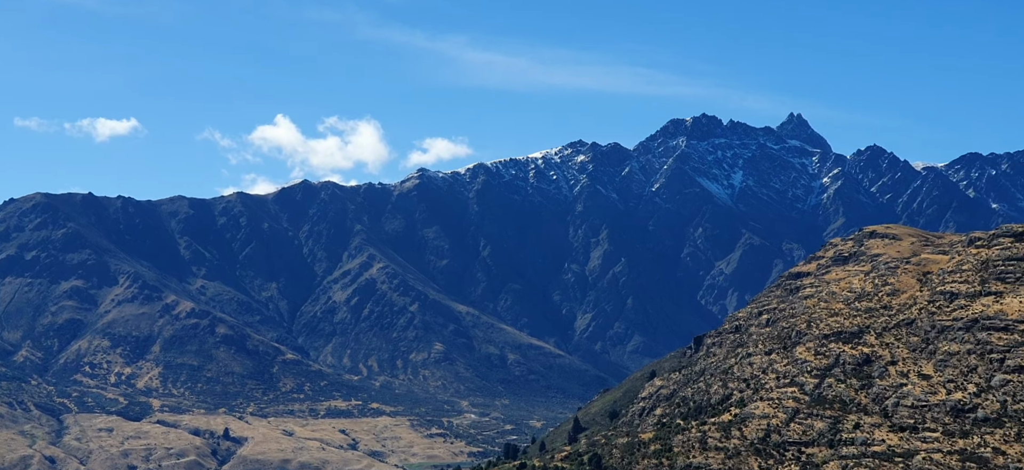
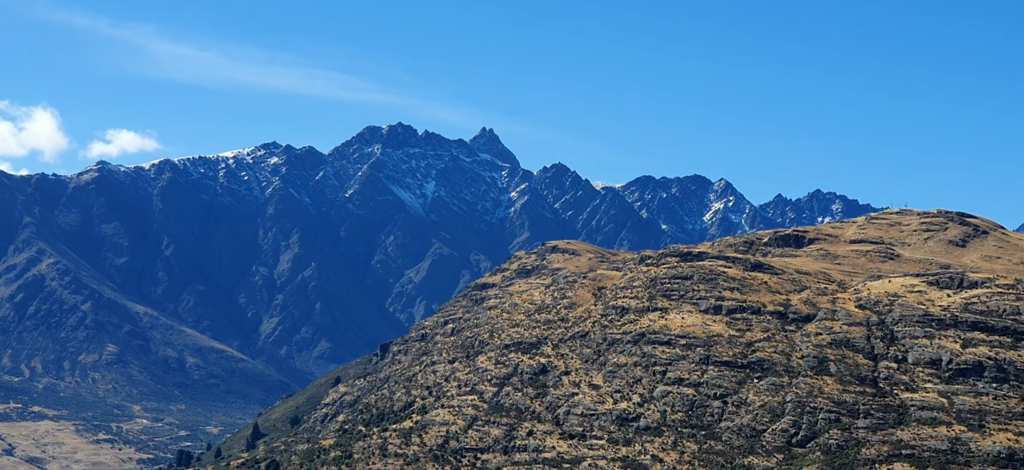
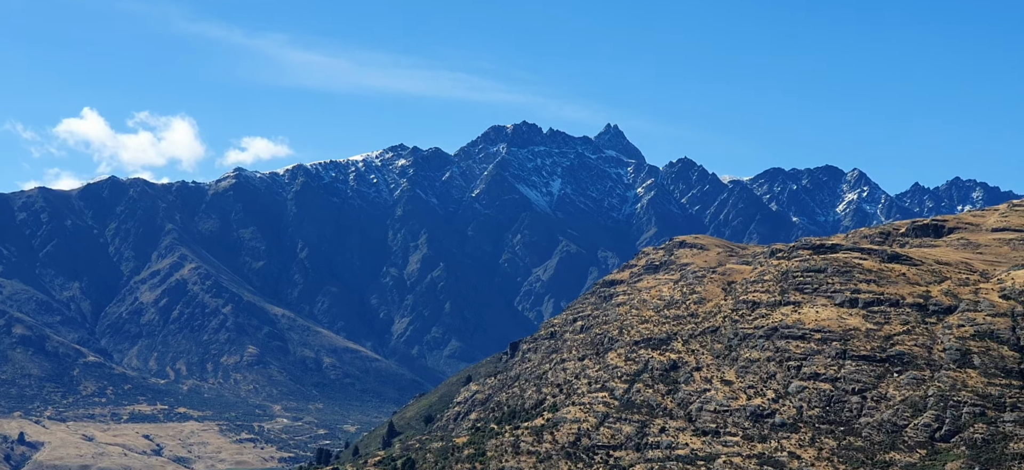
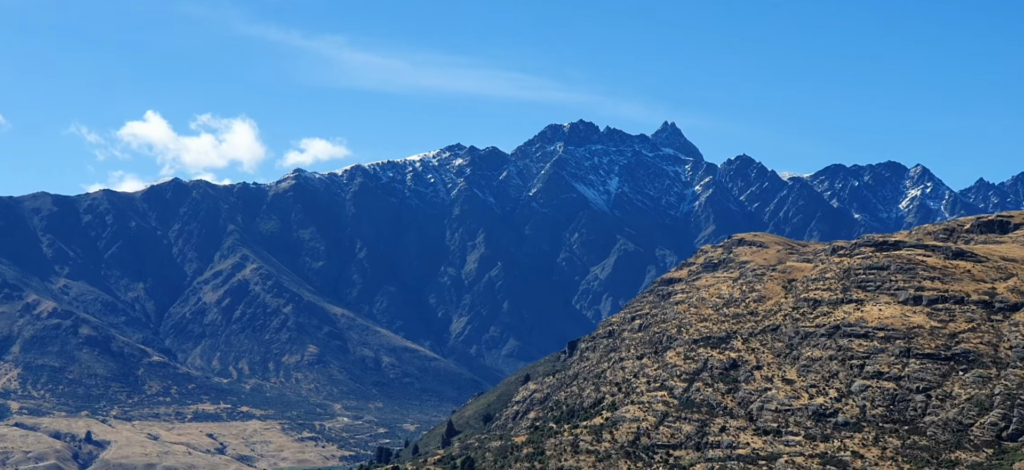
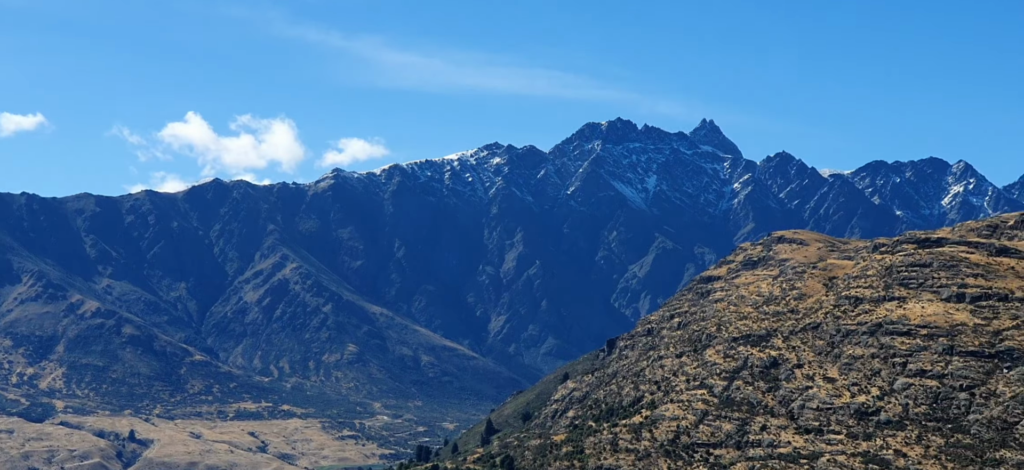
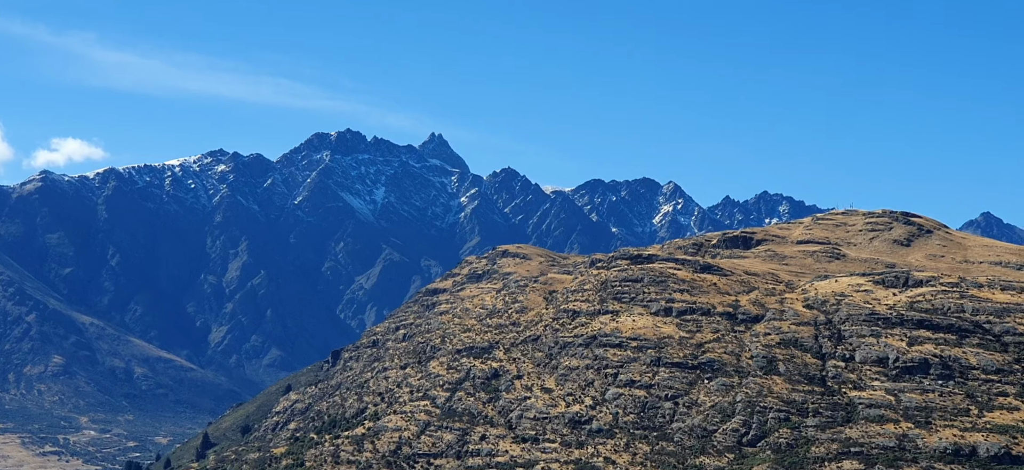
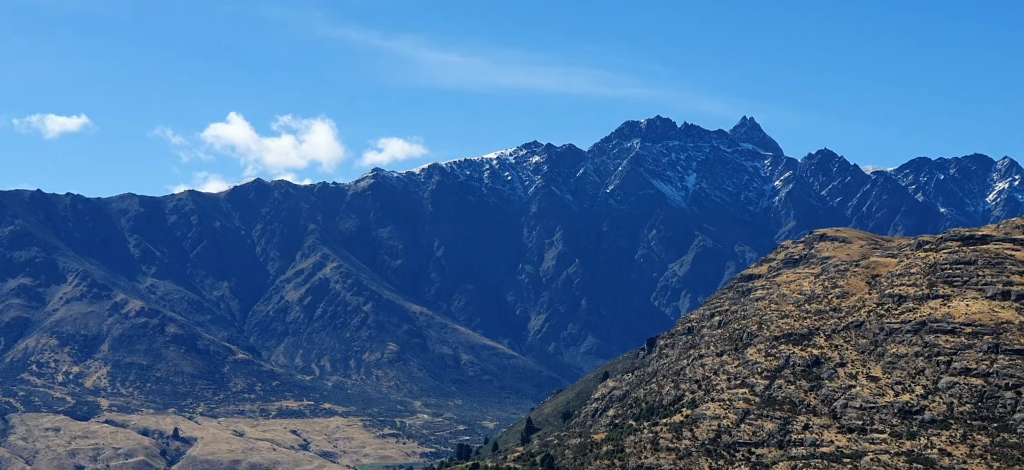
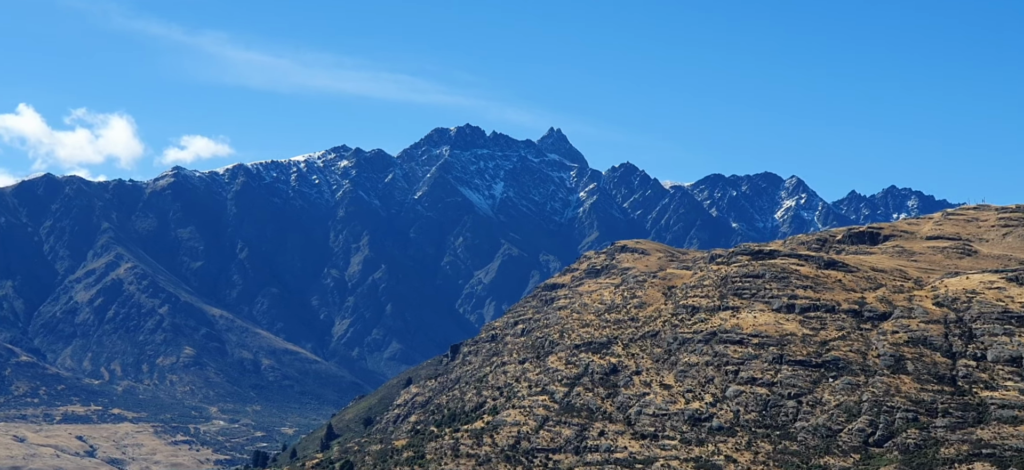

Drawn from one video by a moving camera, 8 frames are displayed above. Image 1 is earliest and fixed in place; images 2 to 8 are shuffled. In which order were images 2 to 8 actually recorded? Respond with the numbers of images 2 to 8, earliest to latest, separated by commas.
7, 5, 4, 3, 8, 2, 6
